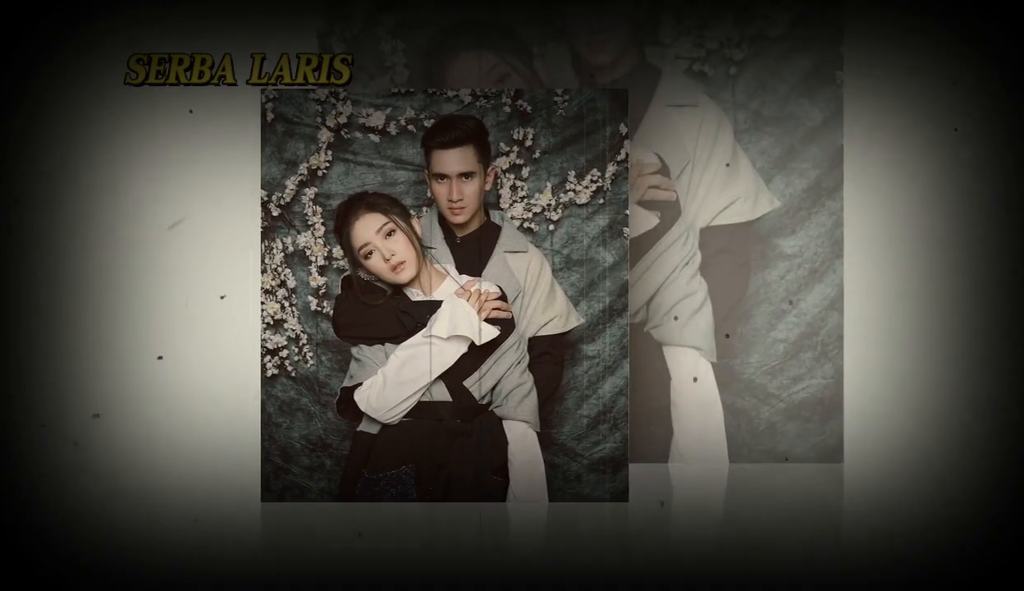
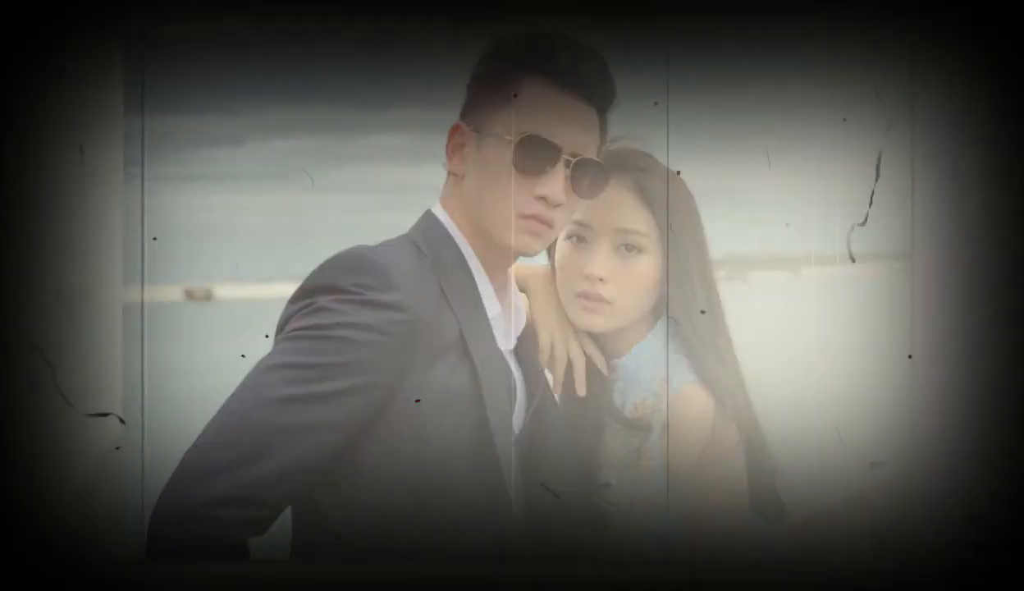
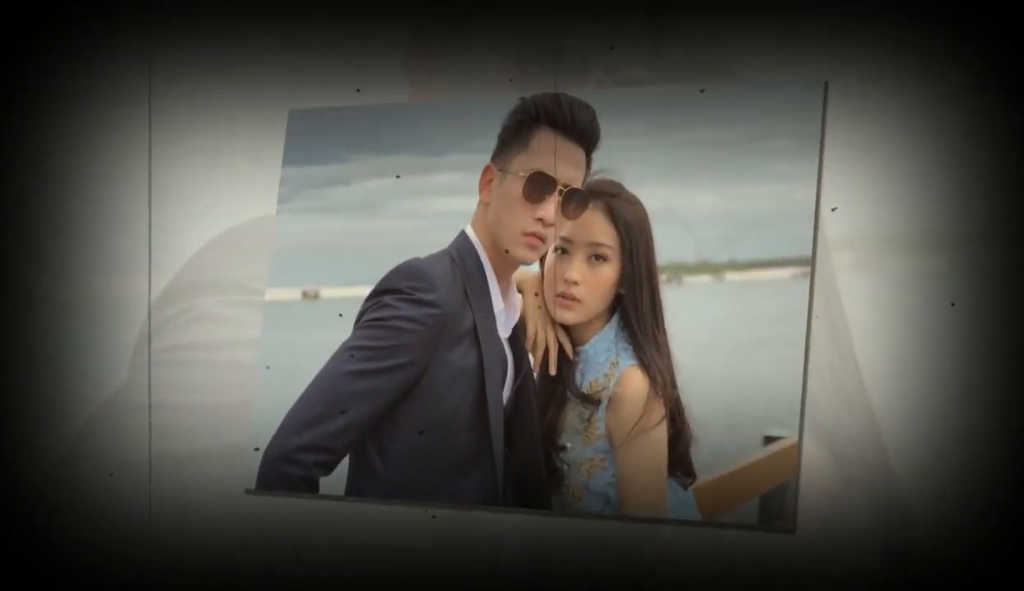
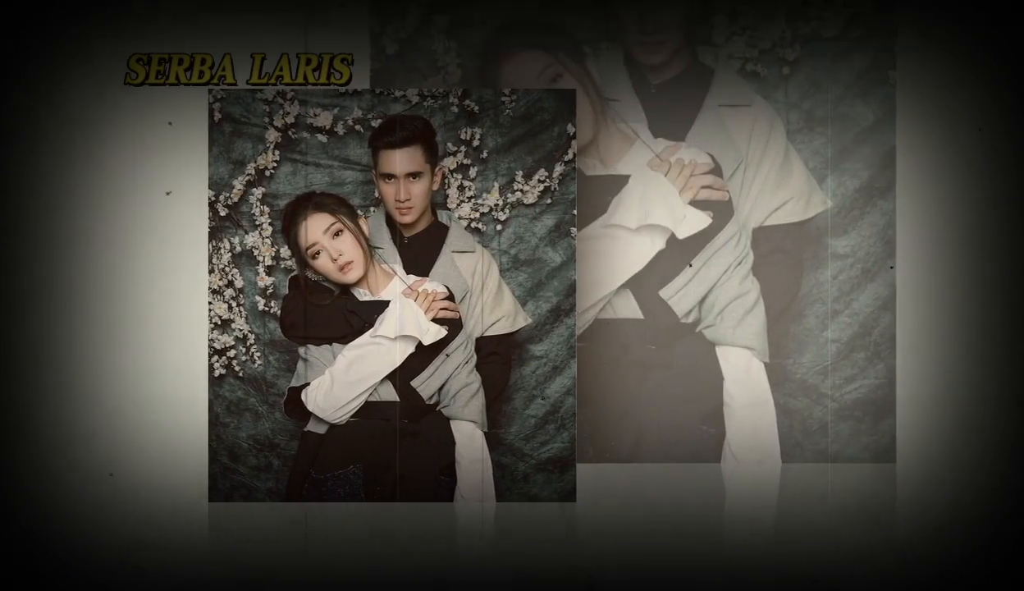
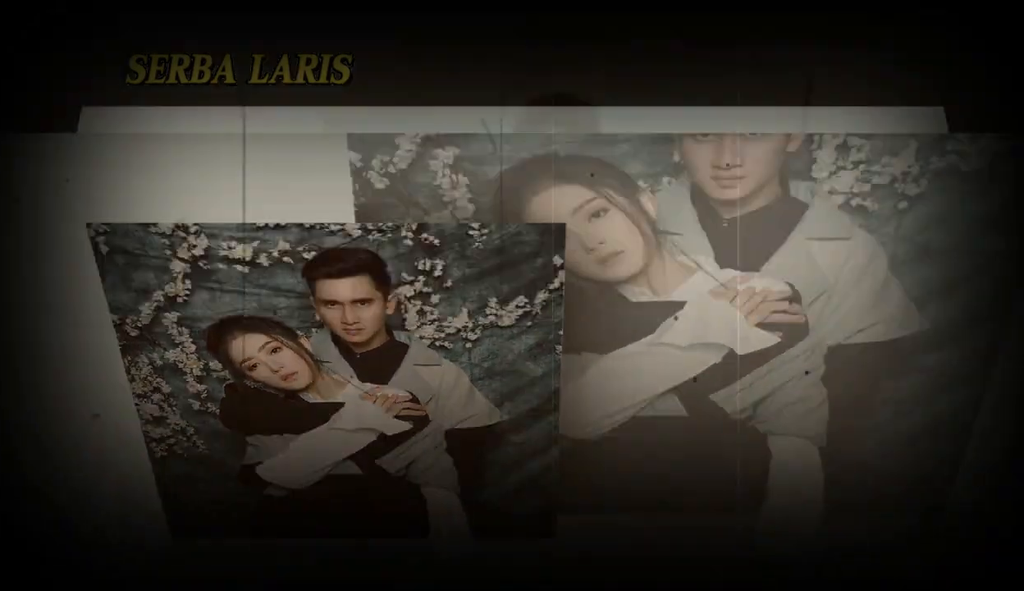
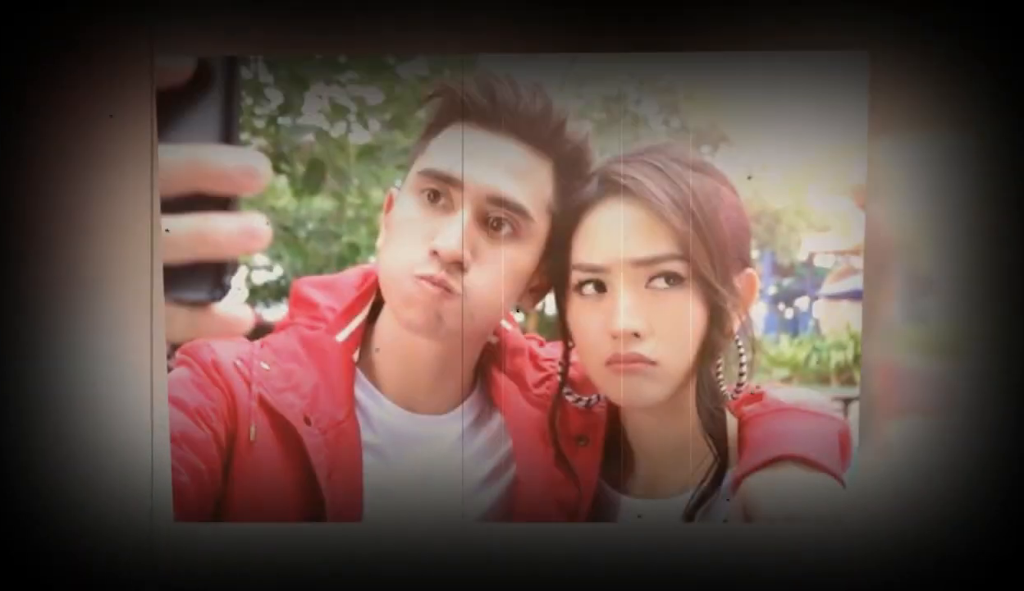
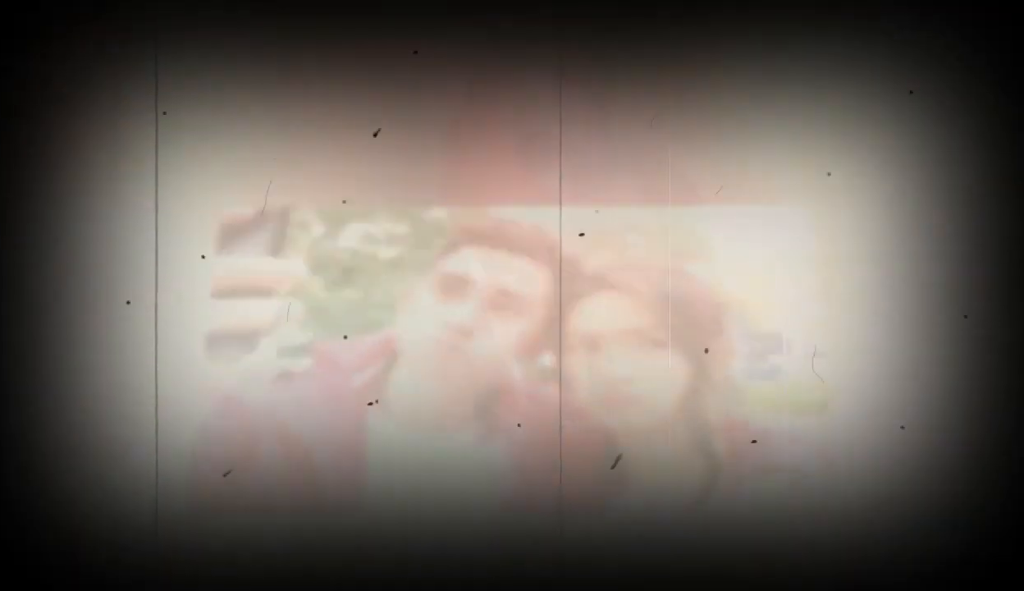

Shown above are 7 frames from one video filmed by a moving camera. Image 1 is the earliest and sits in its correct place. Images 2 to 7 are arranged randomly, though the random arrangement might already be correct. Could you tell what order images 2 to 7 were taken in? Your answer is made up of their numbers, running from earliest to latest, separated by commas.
4, 5, 3, 2, 7, 6
